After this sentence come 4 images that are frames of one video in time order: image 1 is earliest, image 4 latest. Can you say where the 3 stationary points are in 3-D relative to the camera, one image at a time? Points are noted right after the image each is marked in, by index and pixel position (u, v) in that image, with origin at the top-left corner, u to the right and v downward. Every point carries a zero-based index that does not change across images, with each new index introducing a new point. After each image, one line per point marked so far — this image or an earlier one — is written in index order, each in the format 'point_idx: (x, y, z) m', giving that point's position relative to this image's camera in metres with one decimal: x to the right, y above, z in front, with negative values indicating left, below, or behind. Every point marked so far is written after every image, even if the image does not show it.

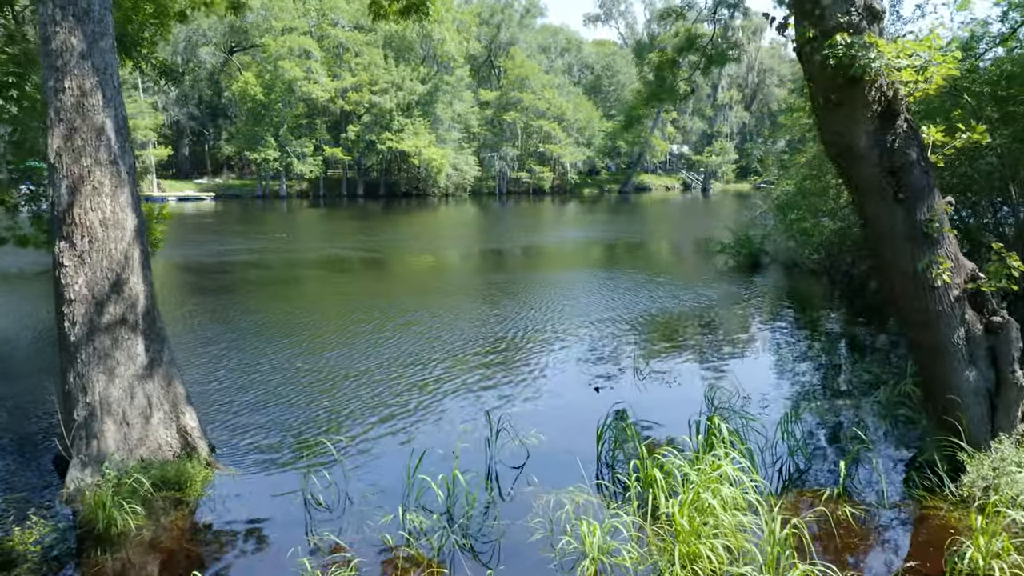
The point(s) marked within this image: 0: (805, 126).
0: (+7.2, +4.0, +17.1) m
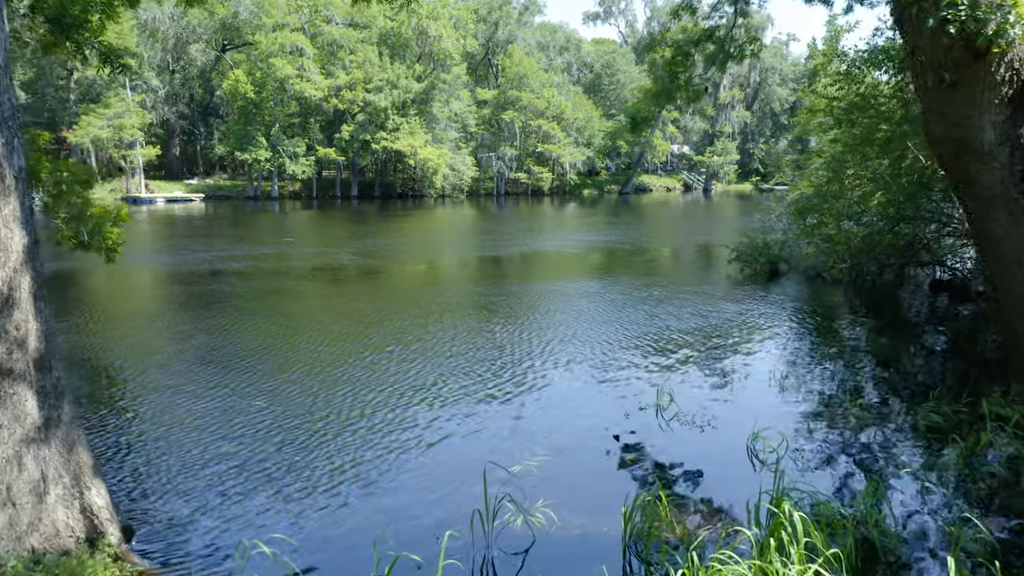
0: (+7.2, +3.8, +16.0) m
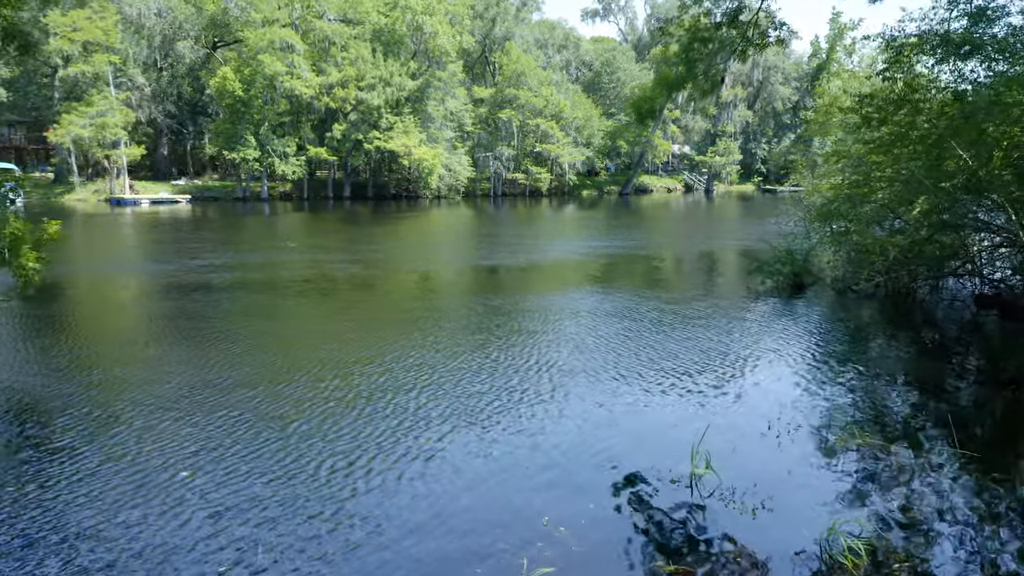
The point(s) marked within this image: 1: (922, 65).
0: (+7.1, +3.5, +14.7) m
1: (+6.2, +3.4, +10.4) m
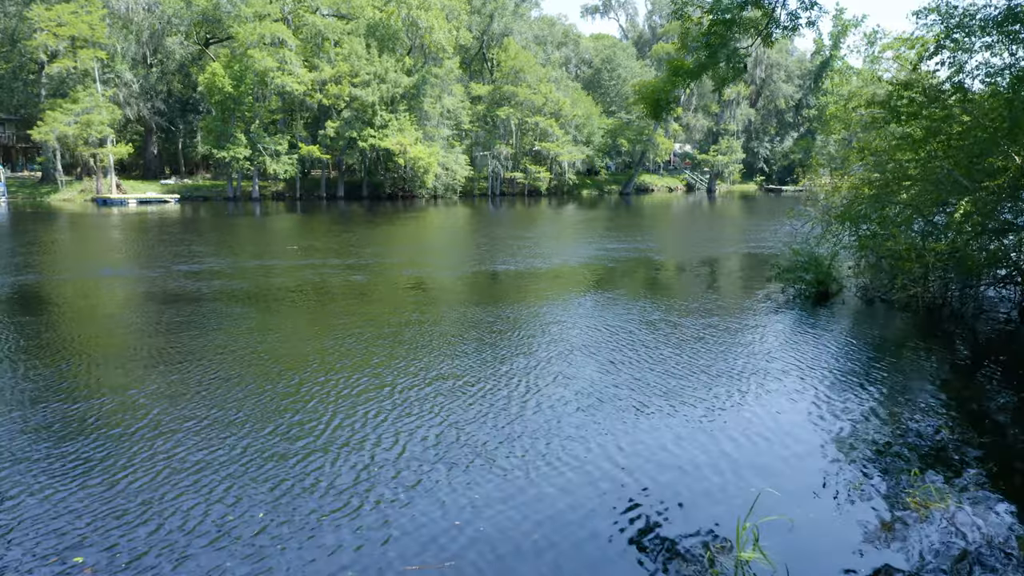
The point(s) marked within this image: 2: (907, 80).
0: (+7.1, +3.4, +13.6) m
1: (+6.1, +3.2, +9.3) m
2: (+6.2, +3.2, +10.7) m
